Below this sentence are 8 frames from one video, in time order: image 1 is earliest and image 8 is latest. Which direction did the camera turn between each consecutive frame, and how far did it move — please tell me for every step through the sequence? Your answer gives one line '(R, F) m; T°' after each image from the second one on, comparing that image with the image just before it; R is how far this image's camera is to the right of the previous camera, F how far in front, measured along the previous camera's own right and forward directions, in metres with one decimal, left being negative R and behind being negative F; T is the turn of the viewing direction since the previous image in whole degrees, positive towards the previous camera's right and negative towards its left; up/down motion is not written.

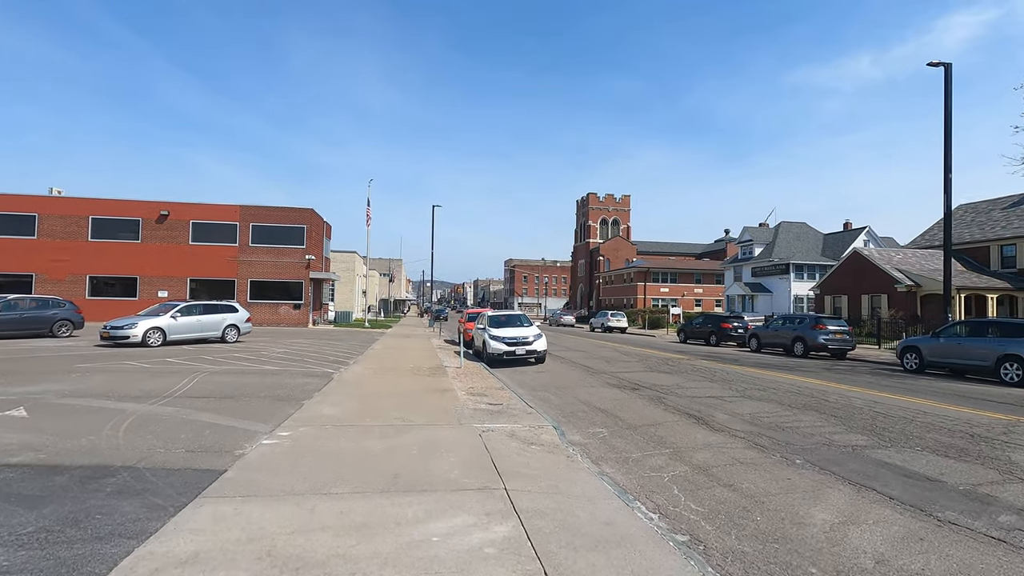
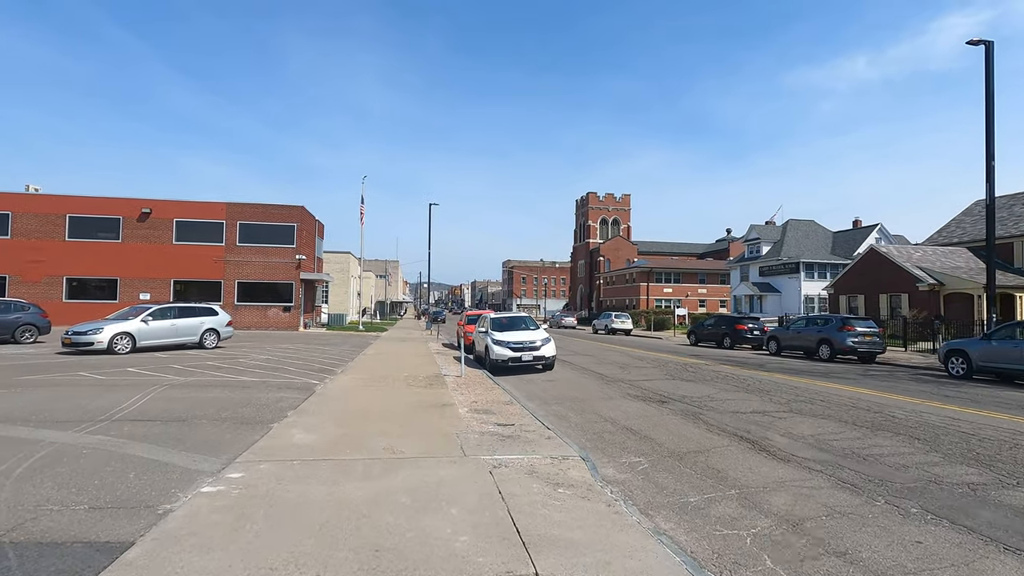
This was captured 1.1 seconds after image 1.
(-0.2, +1.7) m; 0°
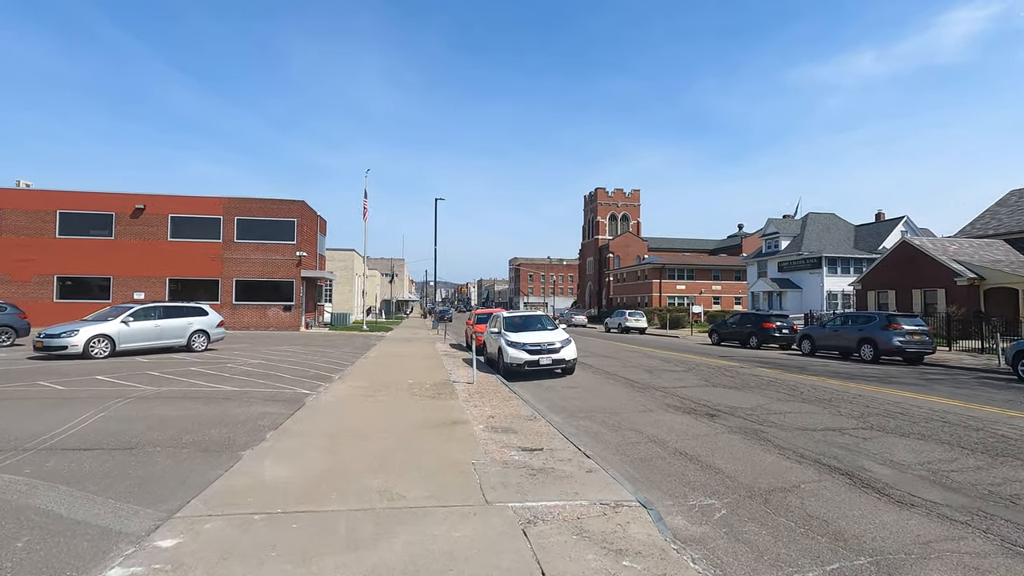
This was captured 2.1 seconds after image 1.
(-0.3, +1.6) m; -1°
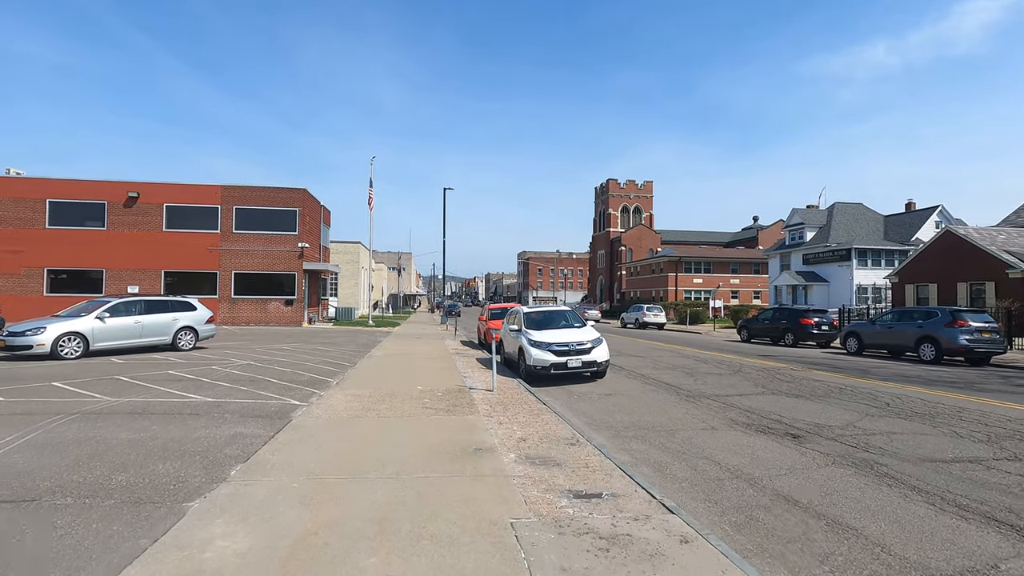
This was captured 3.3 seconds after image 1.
(-0.4, +1.9) m; -1°
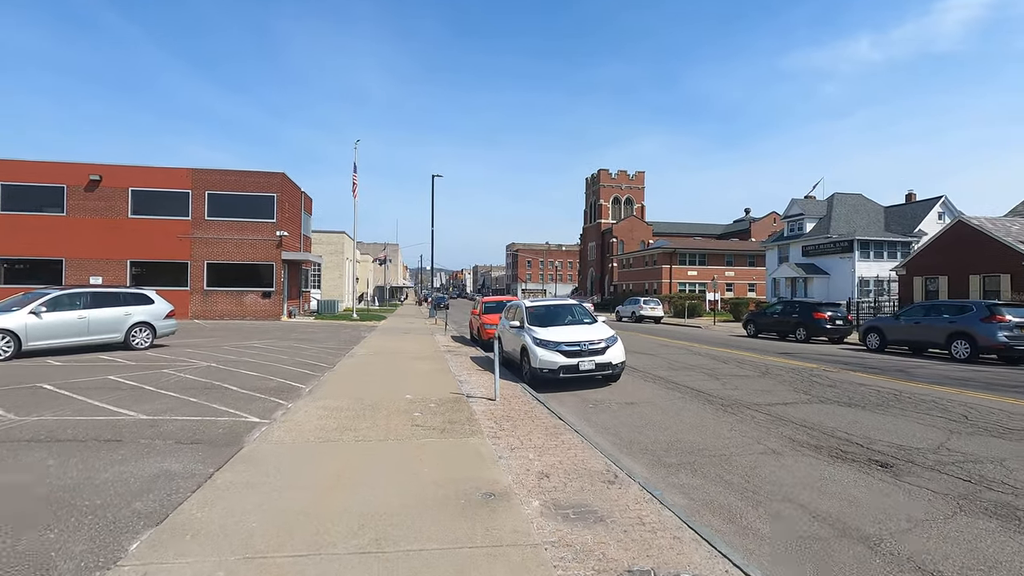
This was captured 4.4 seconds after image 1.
(-0.3, +1.7) m; +1°
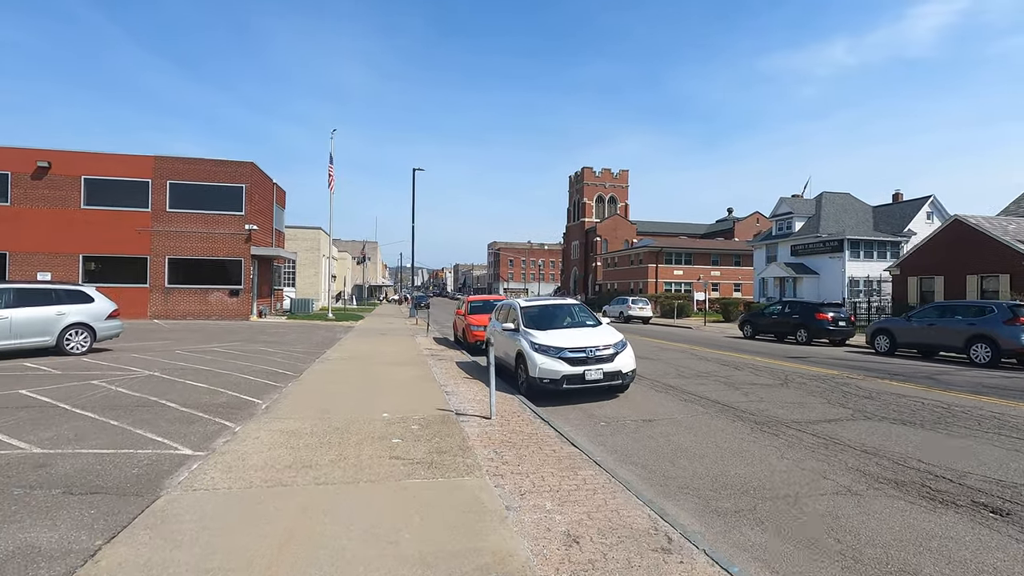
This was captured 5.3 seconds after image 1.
(-0.3, +1.5) m; +2°
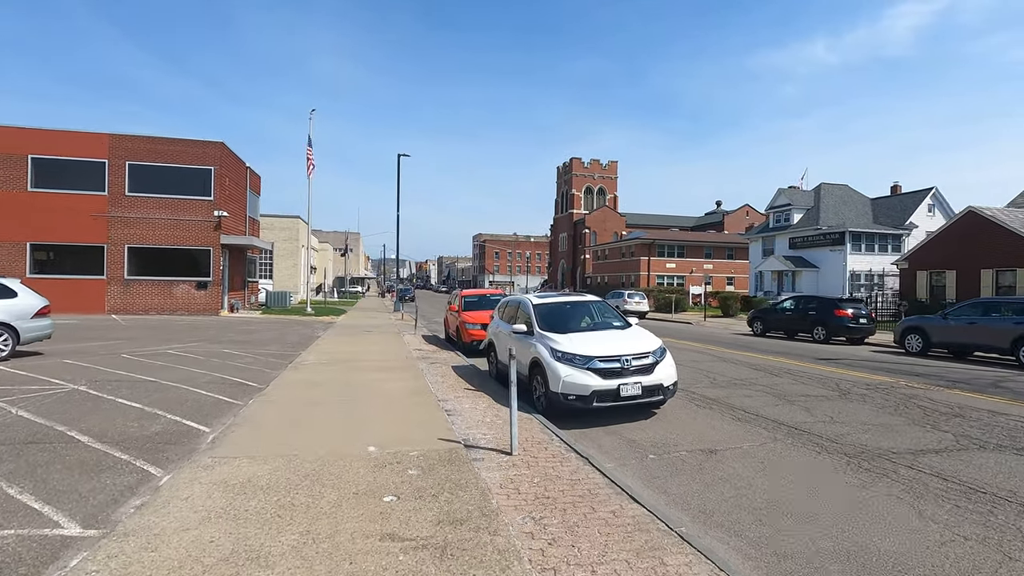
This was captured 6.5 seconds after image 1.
(-0.5, +1.9) m; +2°
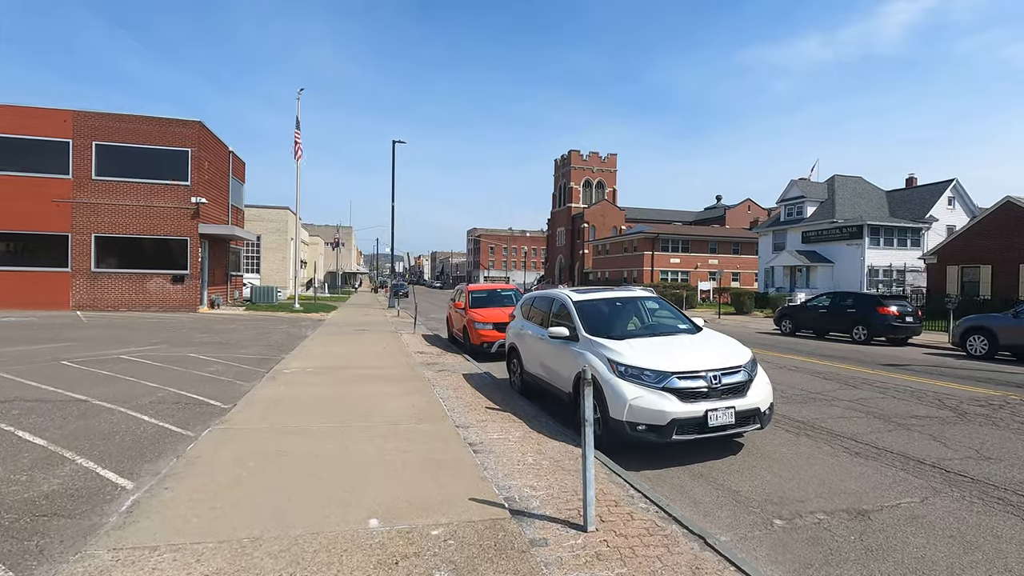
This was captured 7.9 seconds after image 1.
(-0.6, +2.0) m; +1°
